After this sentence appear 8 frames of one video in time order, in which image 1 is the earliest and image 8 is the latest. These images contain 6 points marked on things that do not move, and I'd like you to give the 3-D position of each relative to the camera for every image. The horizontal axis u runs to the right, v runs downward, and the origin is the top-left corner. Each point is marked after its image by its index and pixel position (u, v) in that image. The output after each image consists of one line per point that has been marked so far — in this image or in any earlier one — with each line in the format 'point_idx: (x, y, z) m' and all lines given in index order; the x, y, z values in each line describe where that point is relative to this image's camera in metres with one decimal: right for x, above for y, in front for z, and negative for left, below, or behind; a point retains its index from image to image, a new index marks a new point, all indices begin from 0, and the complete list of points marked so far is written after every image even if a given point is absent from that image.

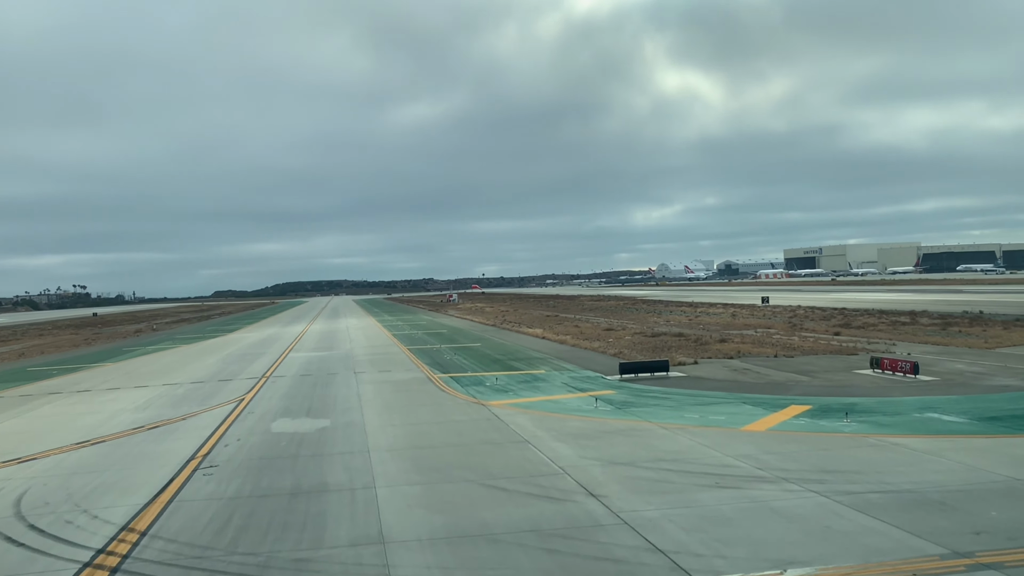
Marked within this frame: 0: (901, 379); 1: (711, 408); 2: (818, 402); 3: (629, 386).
0: (+6.7, -1.6, +15.0) m
1: (+2.9, -1.7, +12.5) m
2: (+4.4, -1.7, +12.7) m
3: (+2.1, -1.7, +15.4) m
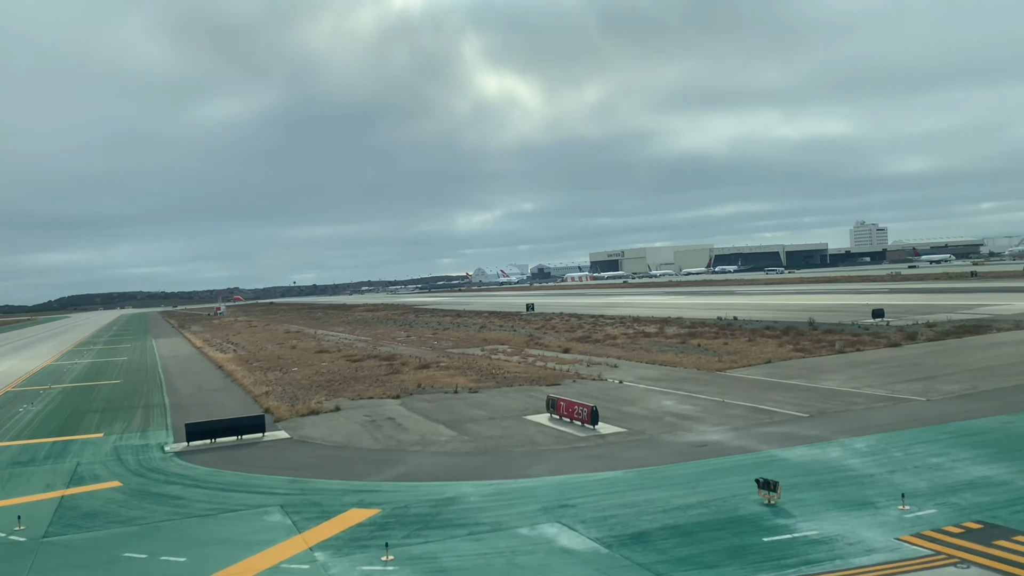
0: (+0.7, -1.7, +10.4) m
1: (-2.5, -2.0, +7.2) m
2: (-1.0, -1.9, +7.6) m
3: (-3.9, -2.0, +9.9) m
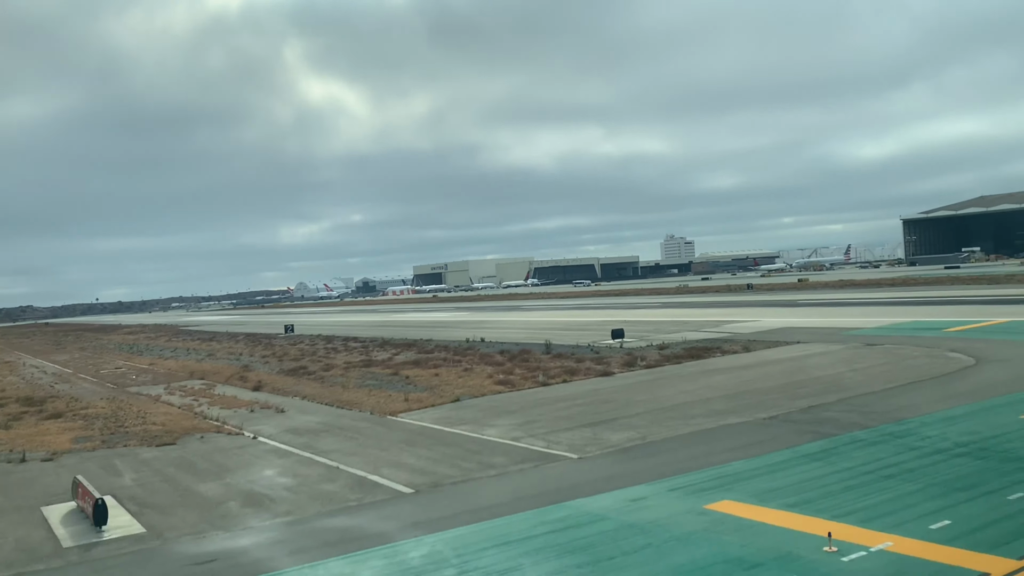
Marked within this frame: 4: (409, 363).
0: (-3.7, -2.1, +7.2) m
1: (-6.3, -2.3, +3.4) m
2: (-4.9, -2.2, +4.2) m
3: (-8.1, -2.4, +5.8) m
4: (-2.3, -1.7, +19.7) m
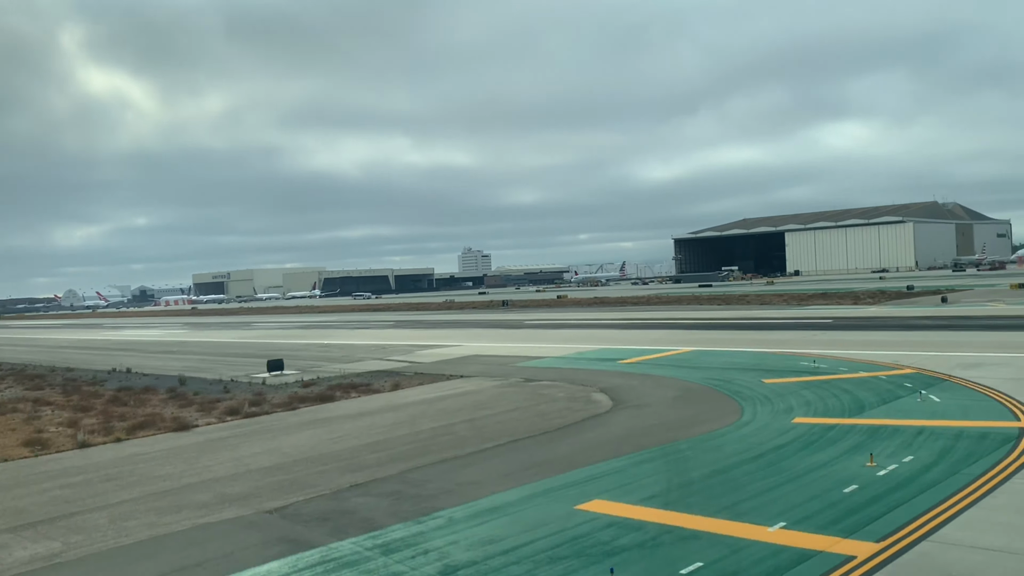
0: (-7.9, -2.3, +2.9) m
1: (-9.6, -2.4, -1.3) m
2: (-8.4, -2.3, -0.3) m
3: (-11.9, -2.5, +0.5) m
4: (-9.3, -2.1, +15.4) m
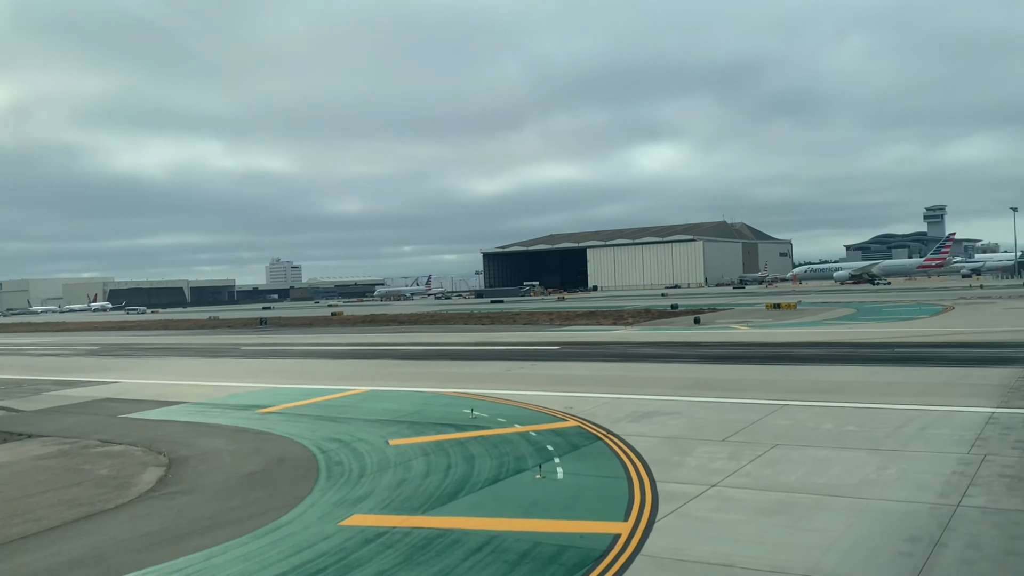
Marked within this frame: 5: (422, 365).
0: (-10.8, -2.5, -2.1) m
1: (-11.6, -2.5, -6.6) m
2: (-10.6, -2.5, -5.4) m
3: (-14.2, -2.7, -5.2) m
4: (-14.7, -2.4, +9.9) m
5: (-1.9, -1.6, +18.1) m
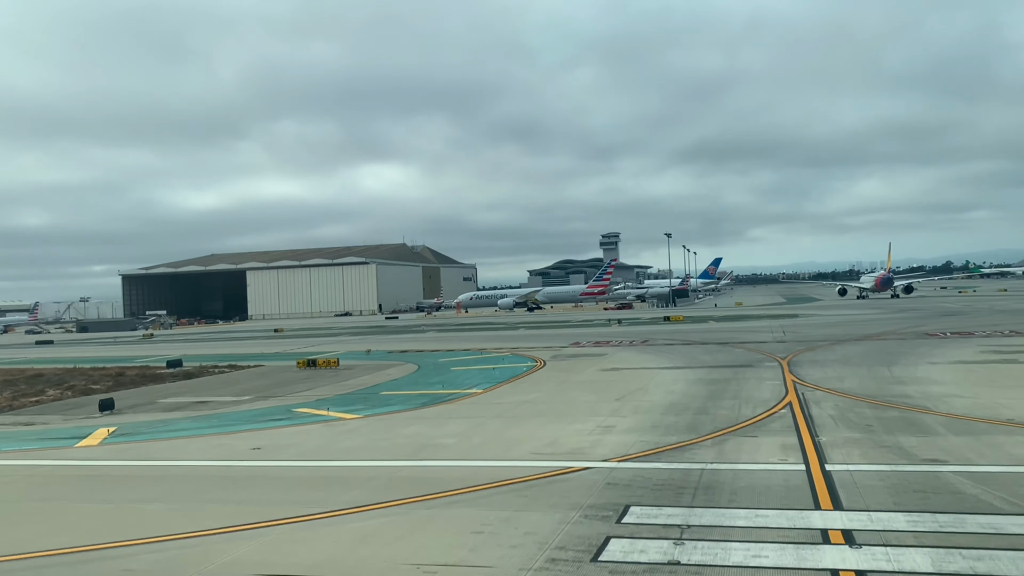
0: (-14.1, -2.8, -19.9) m
1: (-13.5, -2.7, -24.4) m
2: (-13.0, -2.7, -22.9) m
3: (-16.4, -2.9, -23.9) m
4: (-21.6, -3.0, -9.8) m
5: (-12.1, -2.4, +2.2) m
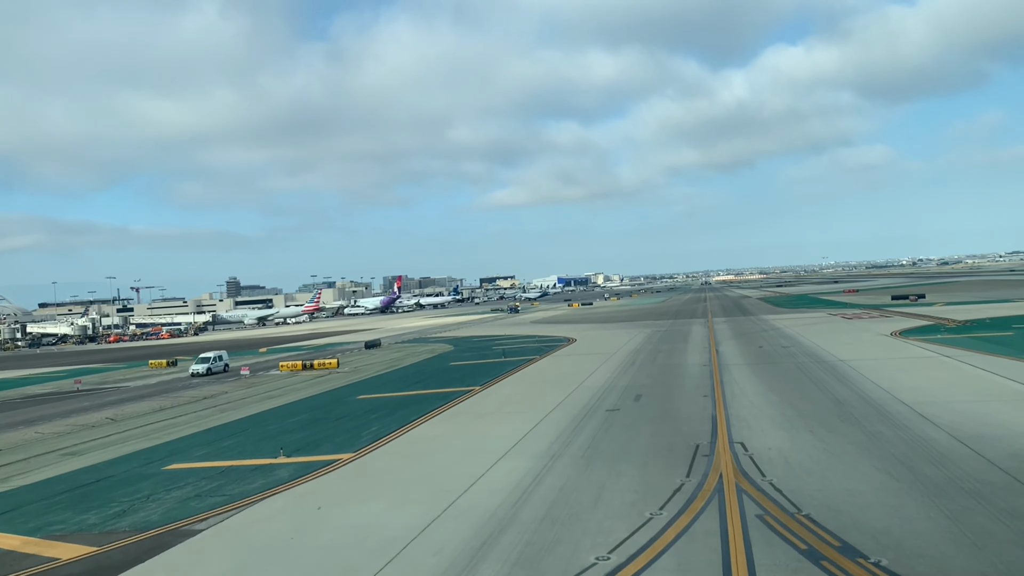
0: (-8.1, -3.3, -24.2) m
1: (-6.6, -3.2, -28.5) m
2: (-6.3, -3.2, -26.9) m
3: (-9.6, -3.5, -28.6) m
4: (-17.4, -3.9, -15.7) m
5: (-10.3, -3.1, -2.2) m
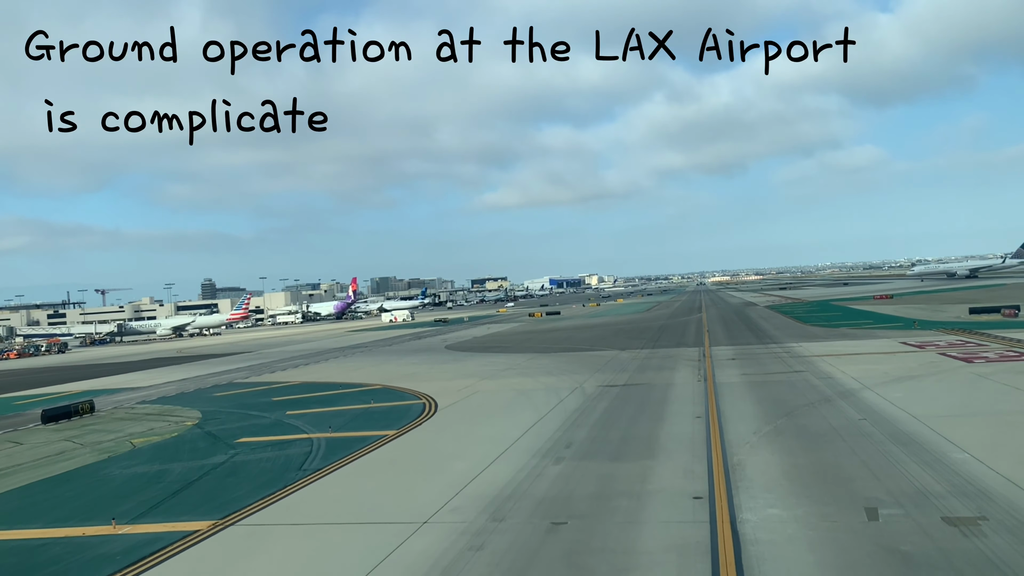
0: (-14.2, -3.9, -53.2) m
1: (-12.7, -3.7, -57.5) m
2: (-12.5, -3.7, -55.9) m
3: (-15.7, -4.0, -57.6) m
4: (-23.5, -4.4, -44.7) m
5: (-16.6, -3.7, -31.1) m
